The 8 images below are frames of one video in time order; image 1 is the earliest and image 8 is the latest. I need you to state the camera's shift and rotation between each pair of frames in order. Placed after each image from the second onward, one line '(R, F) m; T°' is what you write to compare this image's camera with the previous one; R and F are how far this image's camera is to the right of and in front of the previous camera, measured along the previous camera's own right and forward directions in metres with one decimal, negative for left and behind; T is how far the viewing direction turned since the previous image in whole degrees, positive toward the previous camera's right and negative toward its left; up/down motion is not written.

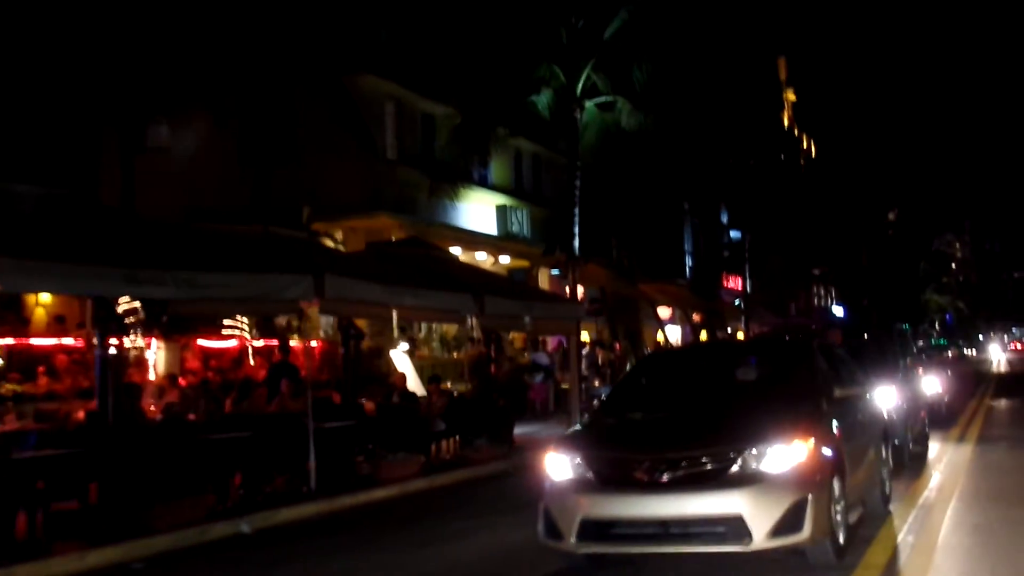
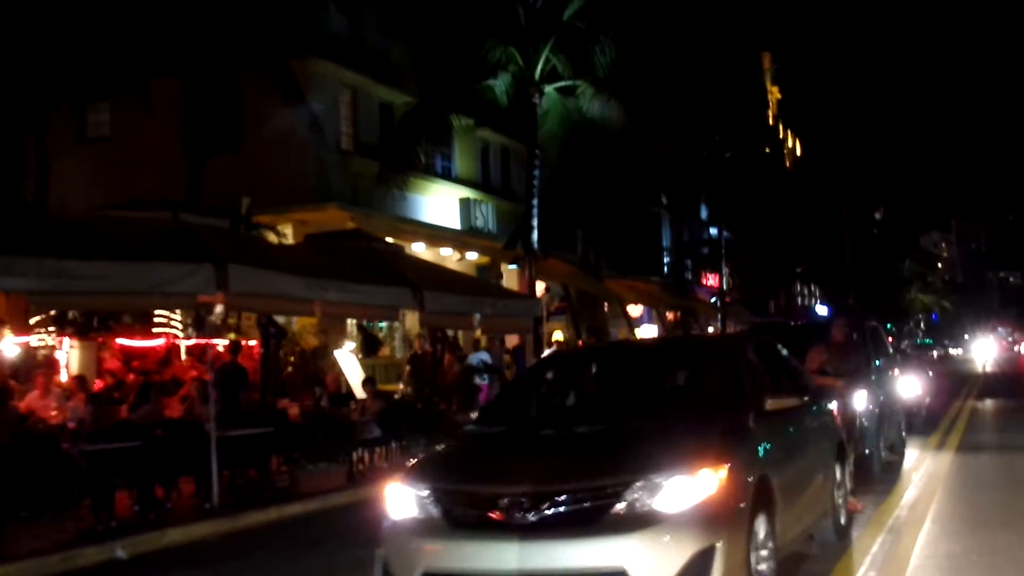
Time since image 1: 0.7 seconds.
(+0.6, +1.3) m; +1°
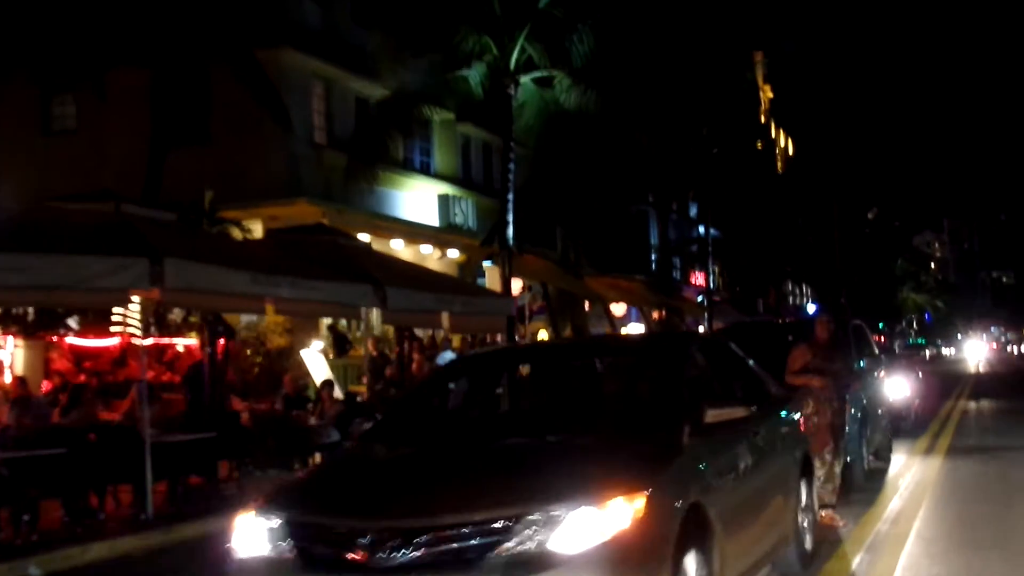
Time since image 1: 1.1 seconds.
(+0.3, +0.7) m; 0°
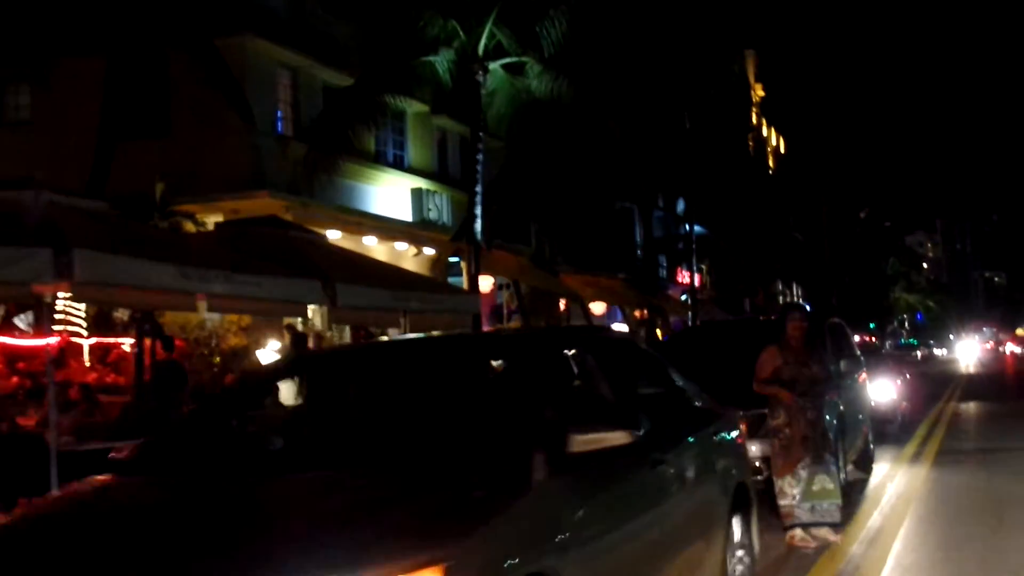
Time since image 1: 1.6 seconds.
(+0.4, +0.9) m; 0°
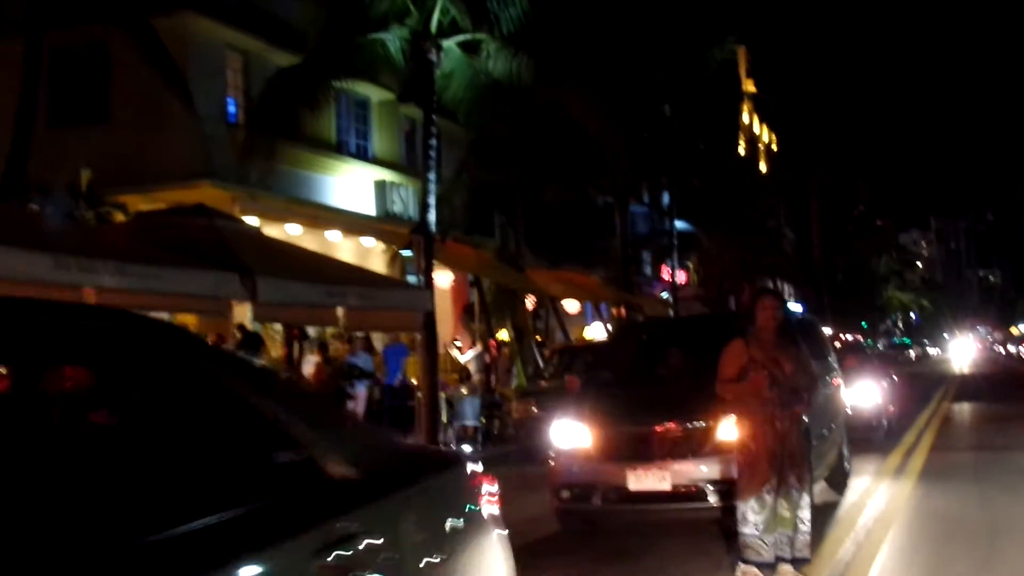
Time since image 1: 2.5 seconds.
(+0.6, +1.4) m; 0°
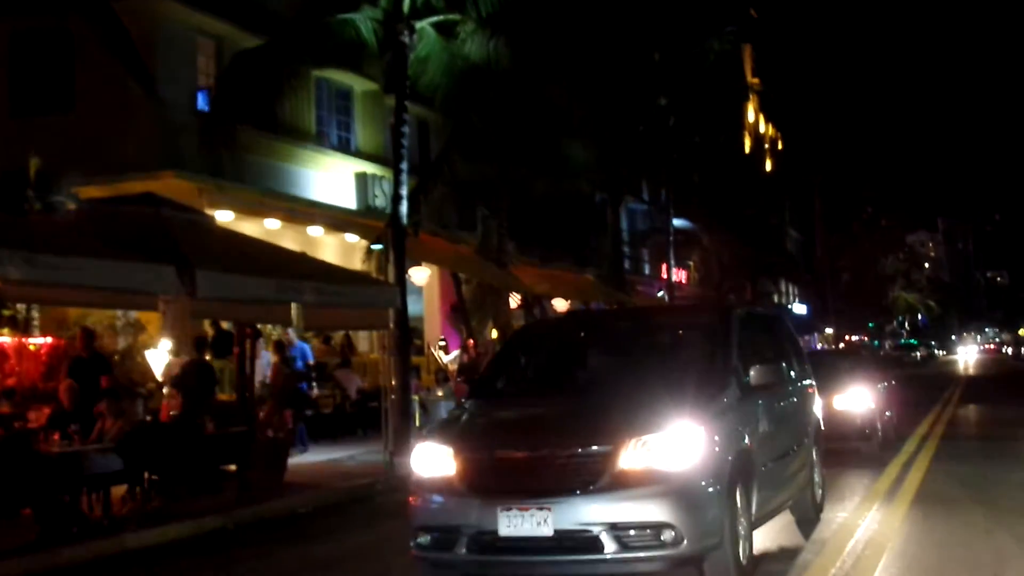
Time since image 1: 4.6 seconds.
(+0.4, +1.0) m; 0°
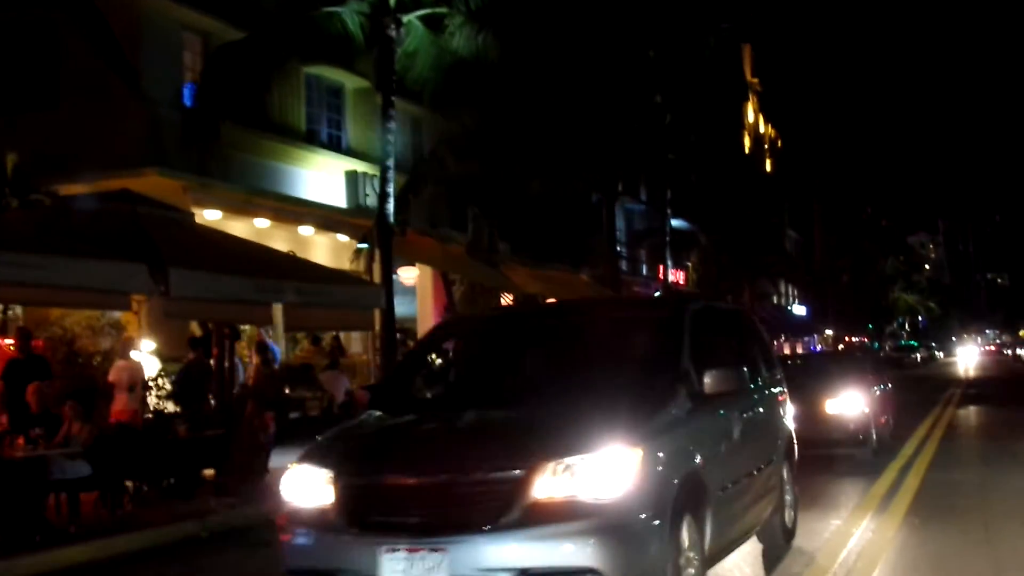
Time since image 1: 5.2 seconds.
(+0.2, +0.4) m; 0°
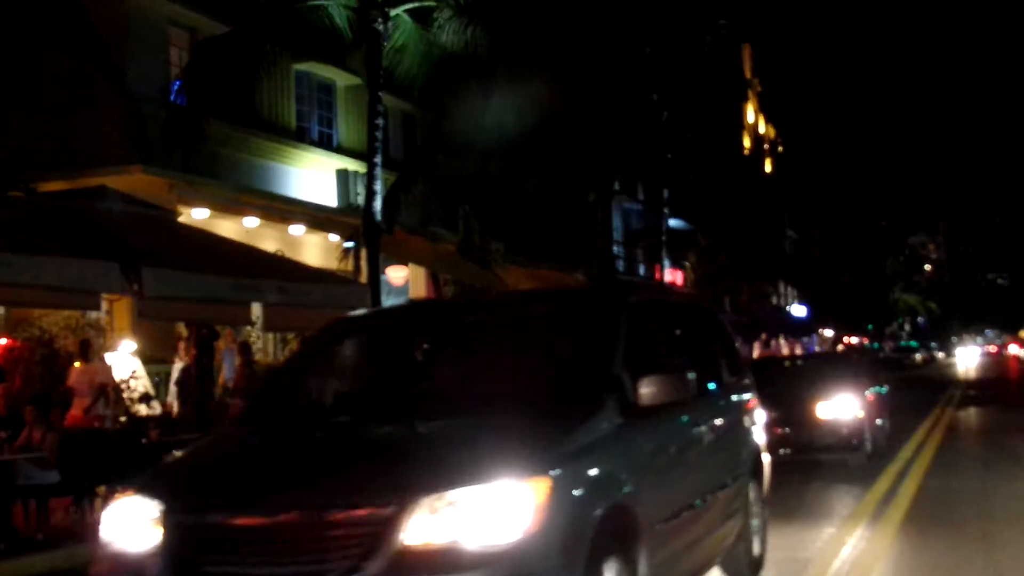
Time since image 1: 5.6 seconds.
(+0.1, +0.3) m; 0°
